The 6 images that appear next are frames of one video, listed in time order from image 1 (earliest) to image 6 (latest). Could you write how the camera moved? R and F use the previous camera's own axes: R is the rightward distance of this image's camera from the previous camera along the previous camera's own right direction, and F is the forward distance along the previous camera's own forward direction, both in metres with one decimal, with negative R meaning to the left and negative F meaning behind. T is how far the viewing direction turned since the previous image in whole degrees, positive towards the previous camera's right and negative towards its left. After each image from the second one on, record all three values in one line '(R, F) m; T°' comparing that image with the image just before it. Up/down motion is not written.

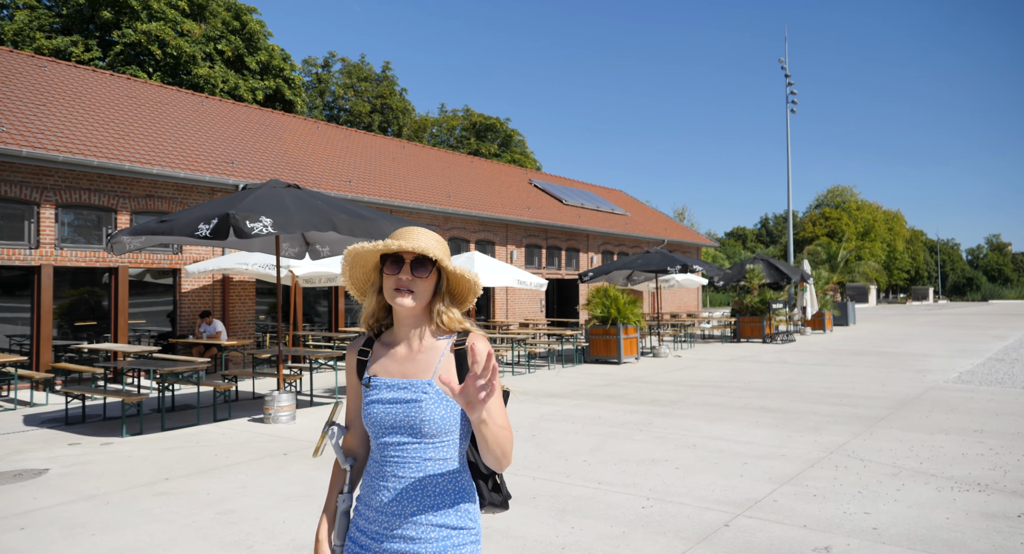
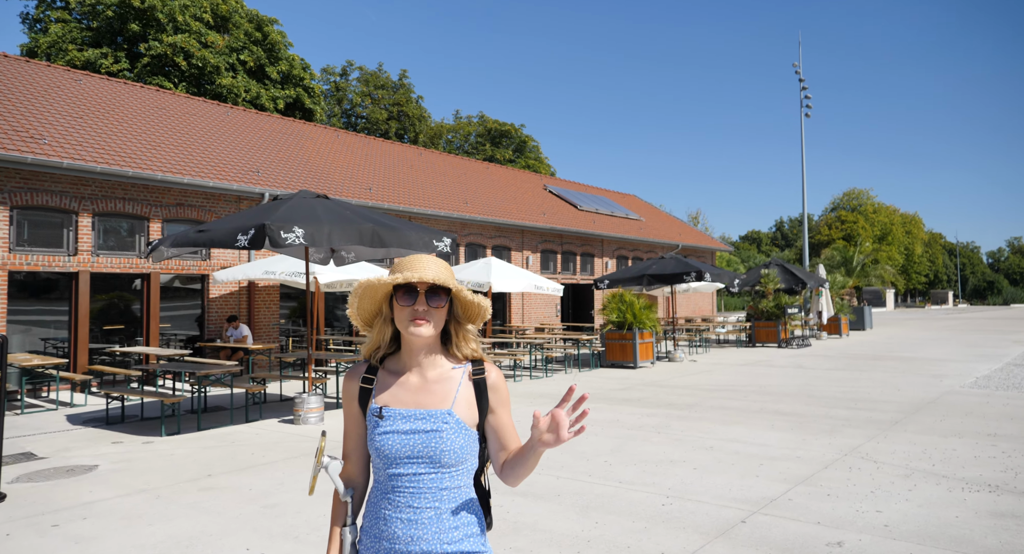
(-0.1, -0.3) m; -1°
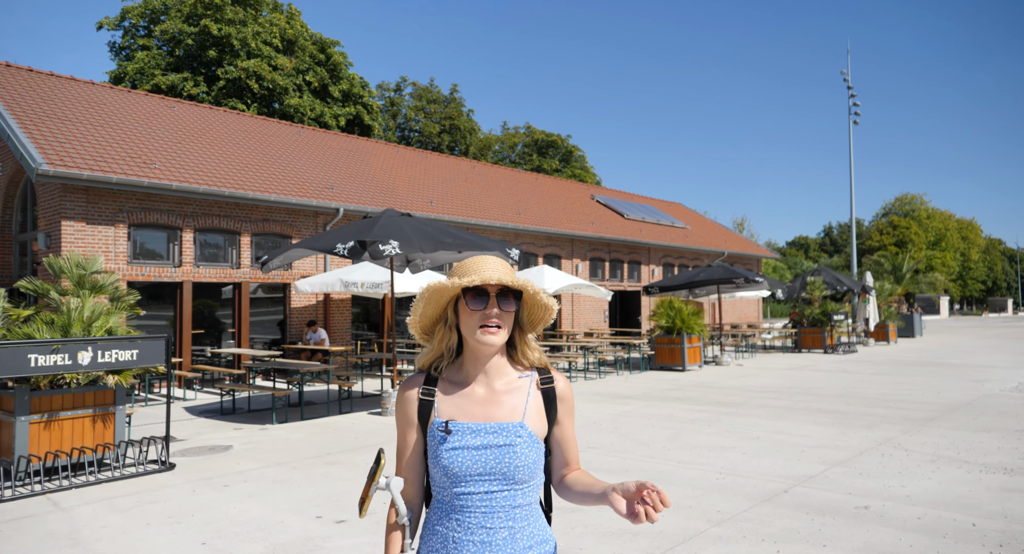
(-0.3, -1.2) m; -3°
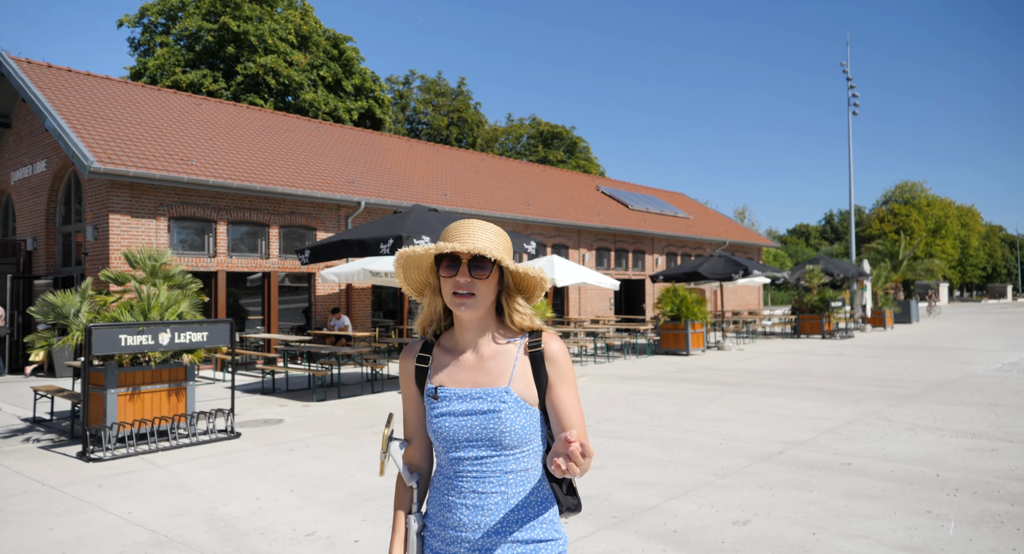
(-0.3, -1.0) m; 0°
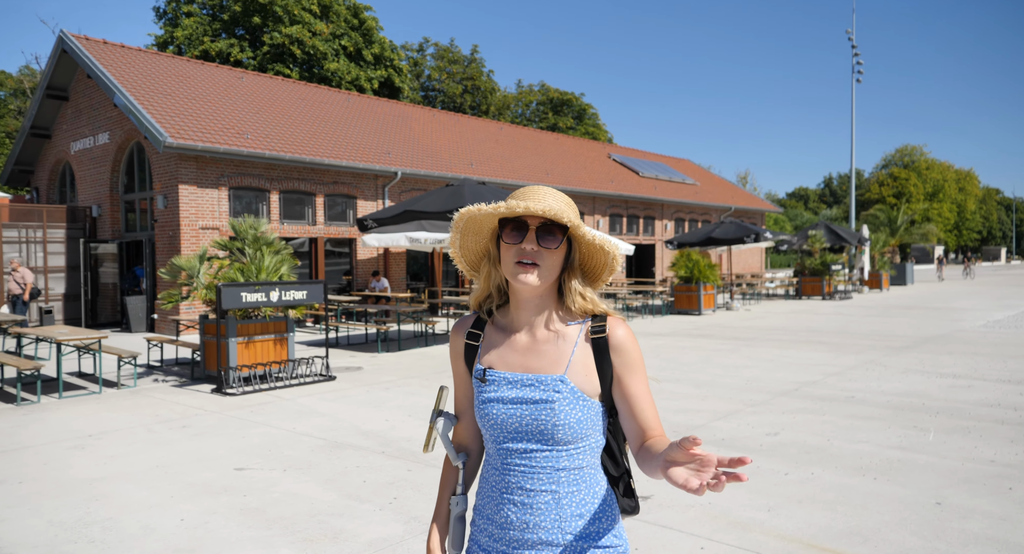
(-0.8, -1.5) m; 0°
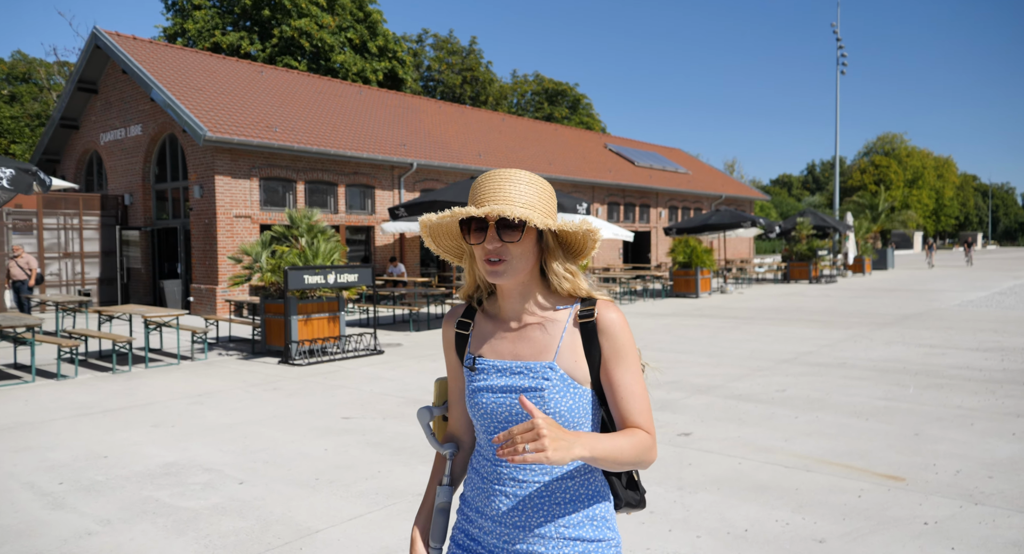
(-0.7, -1.2) m; +1°
